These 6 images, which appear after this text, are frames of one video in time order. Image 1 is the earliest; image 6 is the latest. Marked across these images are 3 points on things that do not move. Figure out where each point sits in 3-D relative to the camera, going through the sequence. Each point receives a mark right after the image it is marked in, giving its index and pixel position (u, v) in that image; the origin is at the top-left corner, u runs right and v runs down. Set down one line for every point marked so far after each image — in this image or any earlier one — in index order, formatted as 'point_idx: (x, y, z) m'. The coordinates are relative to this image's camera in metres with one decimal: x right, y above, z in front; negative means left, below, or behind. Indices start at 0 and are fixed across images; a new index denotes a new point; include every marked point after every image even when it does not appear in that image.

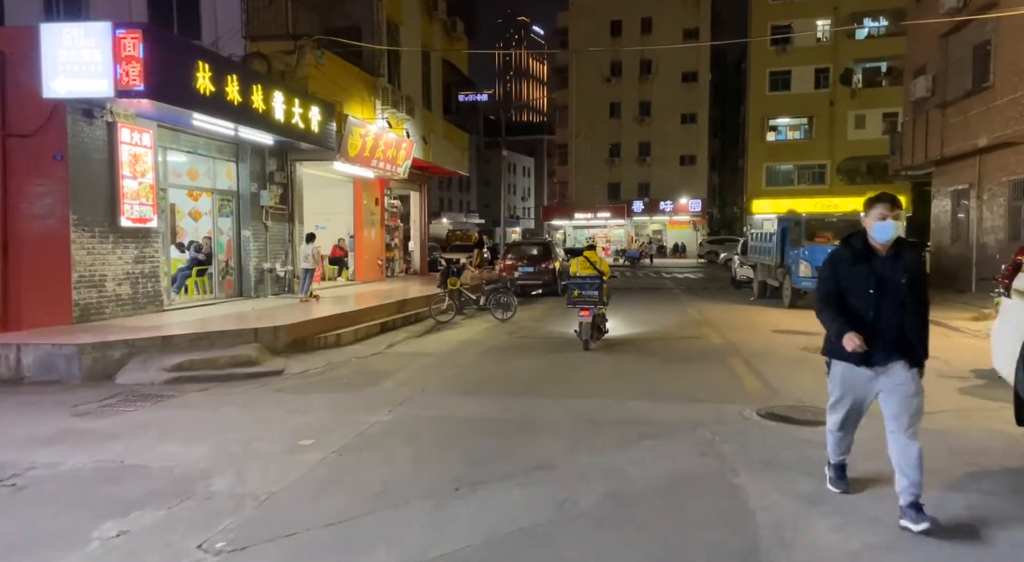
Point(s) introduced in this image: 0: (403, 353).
0: (-1.7, -1.1, +11.8) m
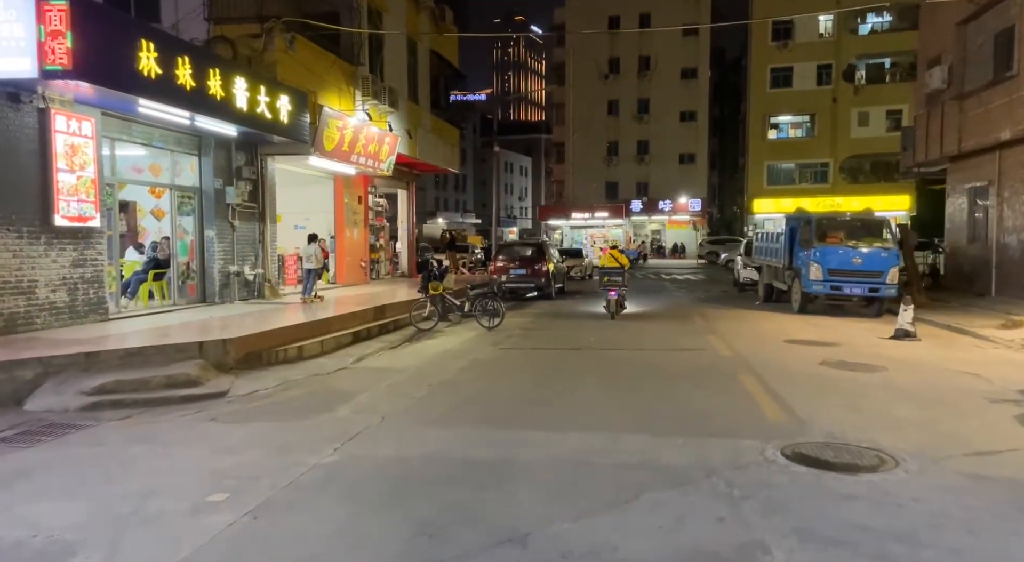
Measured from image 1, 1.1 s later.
0: (-1.9, -1.2, +10.5) m
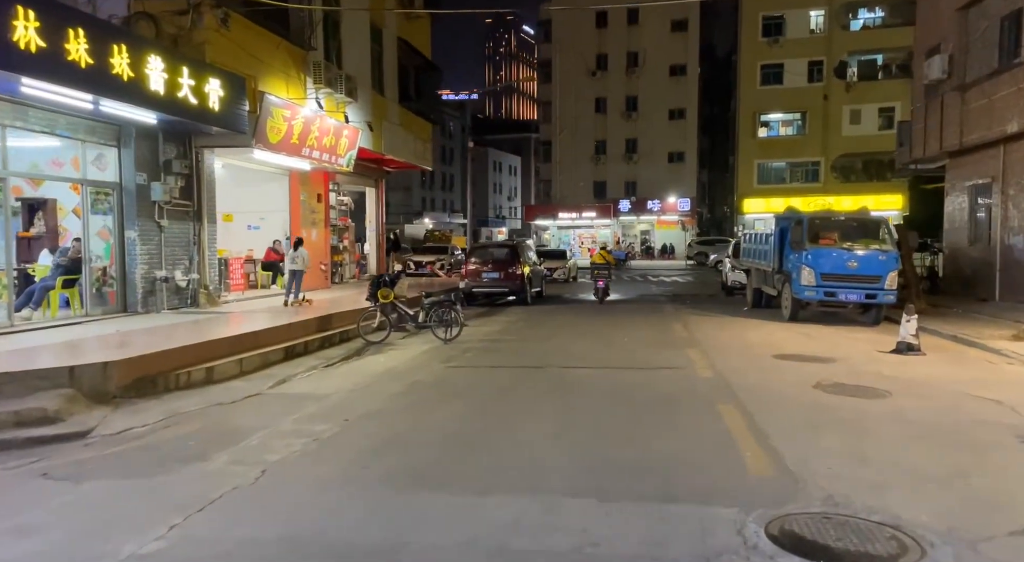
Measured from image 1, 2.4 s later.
0: (-2.6, -1.3, +8.9) m
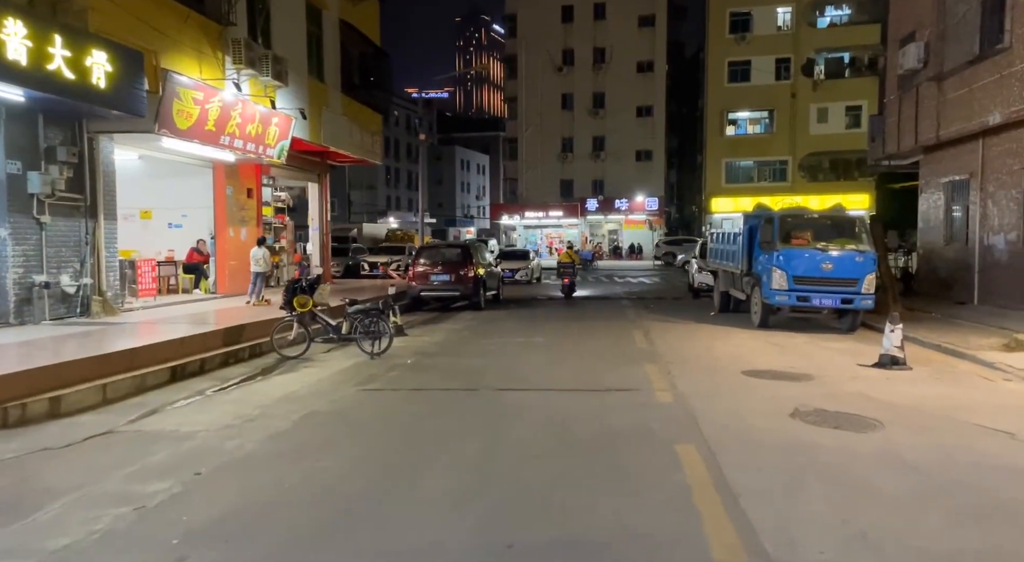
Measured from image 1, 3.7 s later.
0: (-3.4, -1.4, +7.2) m
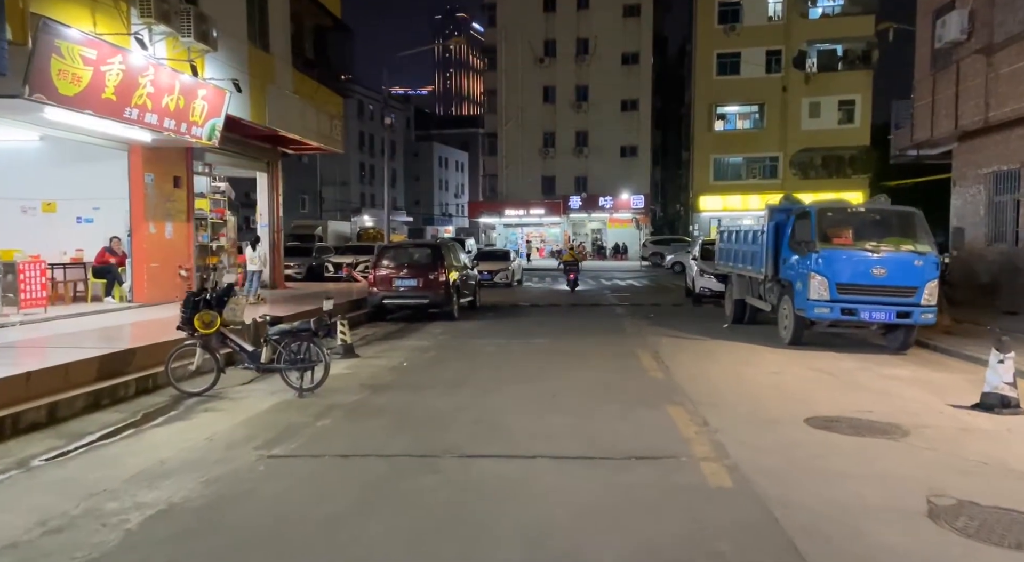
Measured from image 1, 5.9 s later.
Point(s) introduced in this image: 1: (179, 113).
0: (-3.6, -1.5, +4.2) m
1: (-5.9, +3.0, +13.4) m
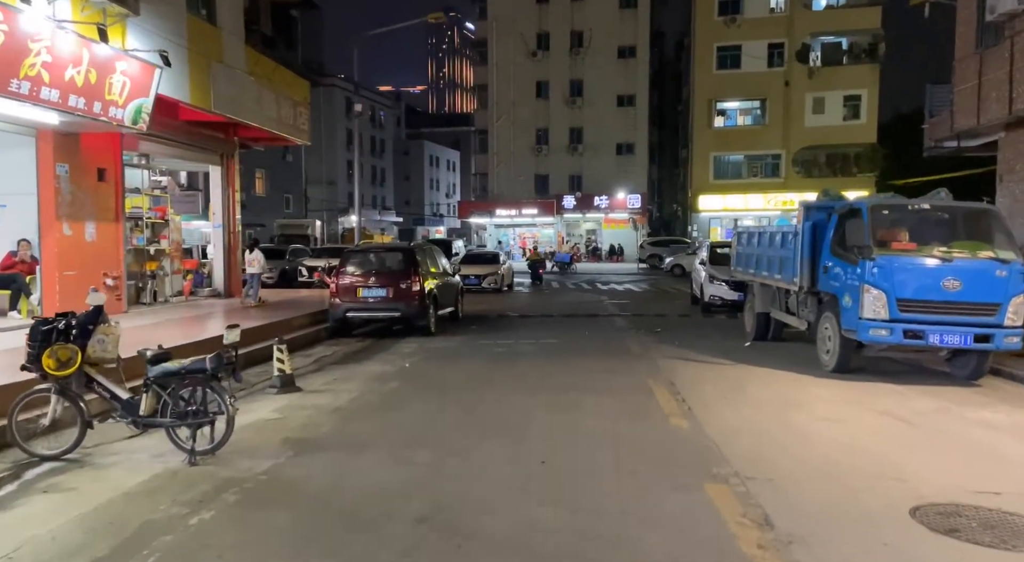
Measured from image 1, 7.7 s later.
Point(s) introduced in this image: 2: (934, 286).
0: (-3.8, -1.7, +1.9) m
1: (-6.2, +2.8, +11.0) m
2: (+5.2, -0.1, +9.2) m
